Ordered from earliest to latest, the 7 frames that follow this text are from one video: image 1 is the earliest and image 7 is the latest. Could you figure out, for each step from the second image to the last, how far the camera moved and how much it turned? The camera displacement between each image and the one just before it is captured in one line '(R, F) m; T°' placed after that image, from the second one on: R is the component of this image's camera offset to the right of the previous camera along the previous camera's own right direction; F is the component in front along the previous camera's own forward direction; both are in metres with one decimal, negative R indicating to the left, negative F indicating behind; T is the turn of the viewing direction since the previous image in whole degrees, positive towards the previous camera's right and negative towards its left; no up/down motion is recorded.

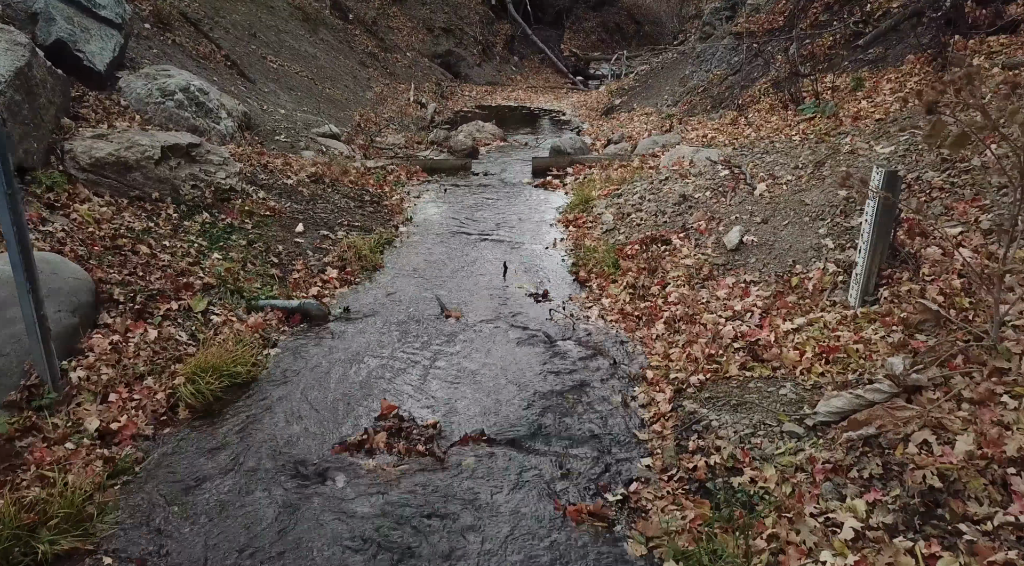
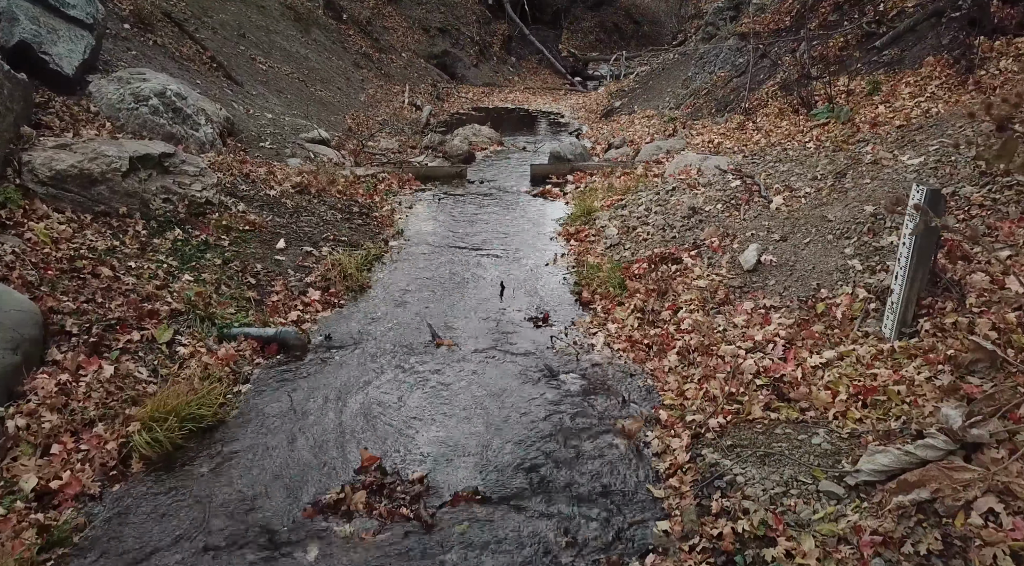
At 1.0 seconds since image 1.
(0.0, +0.8) m; 0°
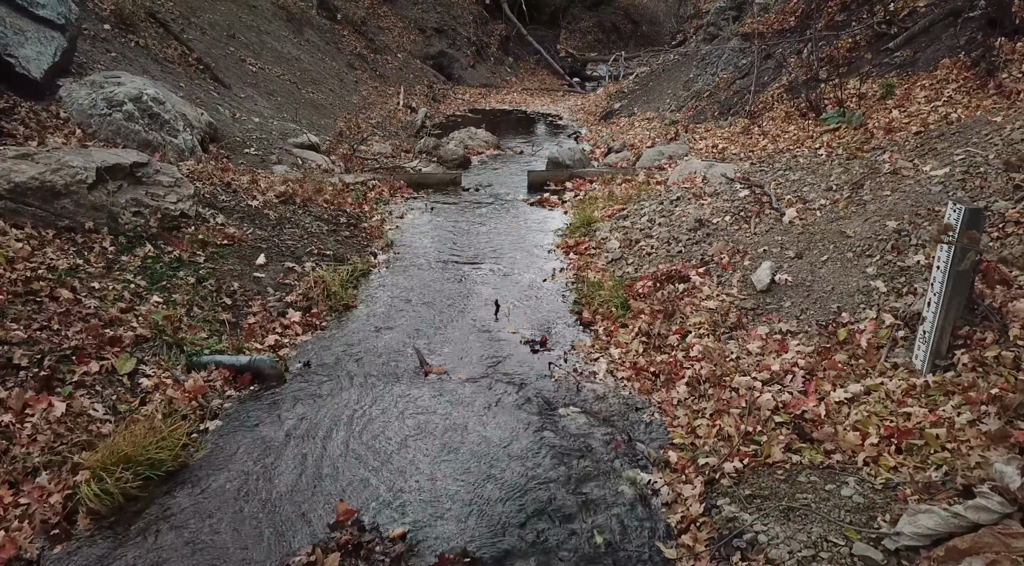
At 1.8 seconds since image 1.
(0.0, +0.7) m; 0°
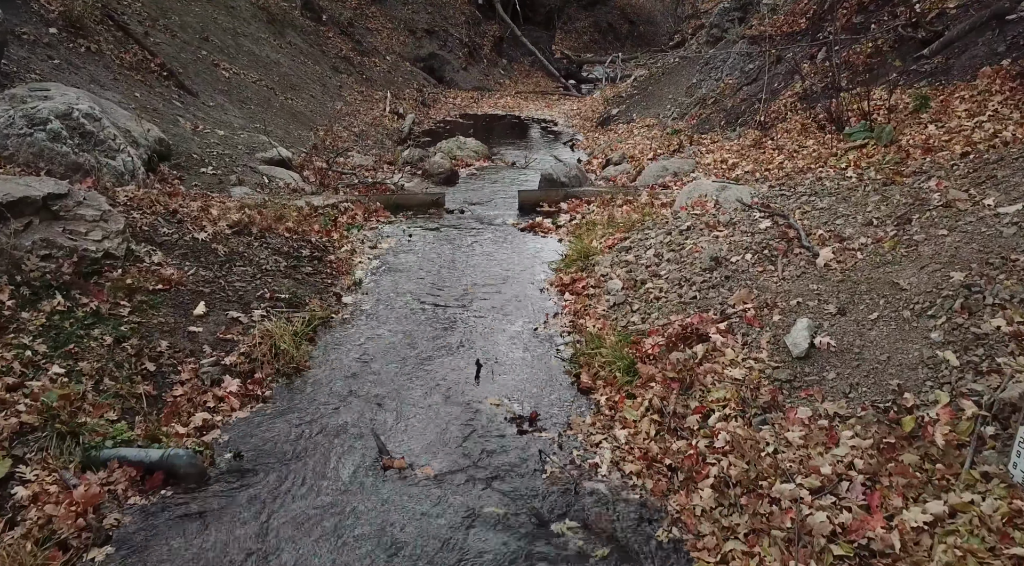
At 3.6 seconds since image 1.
(+0.1, +1.6) m; 0°
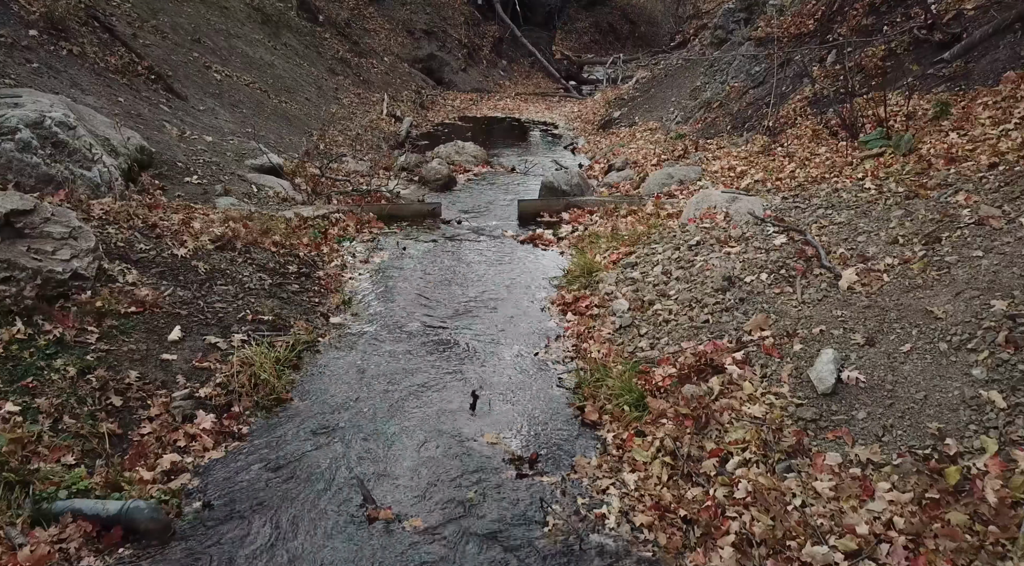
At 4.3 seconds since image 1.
(0.0, +0.6) m; 0°
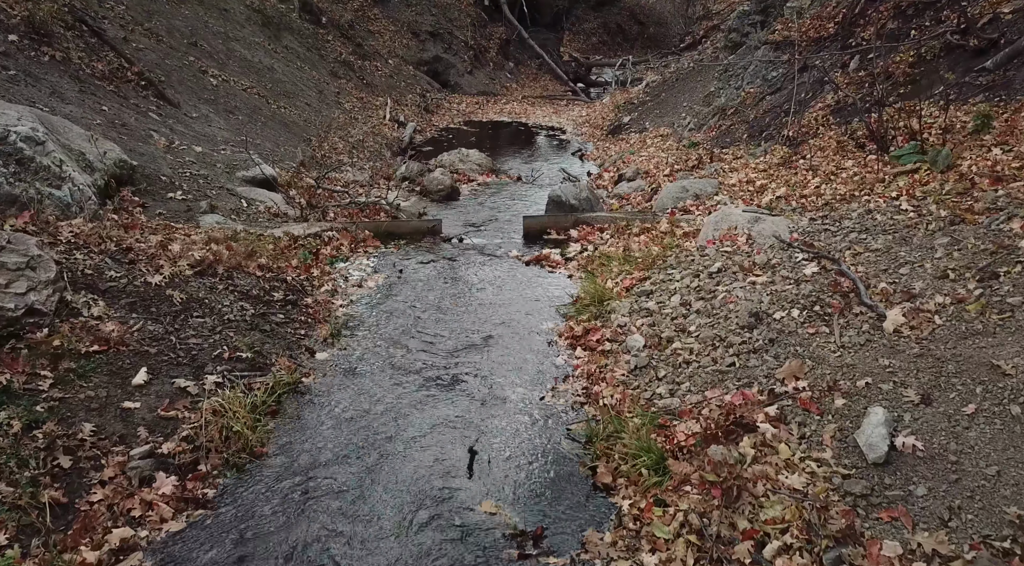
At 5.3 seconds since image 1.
(0.0, +0.9) m; -1°
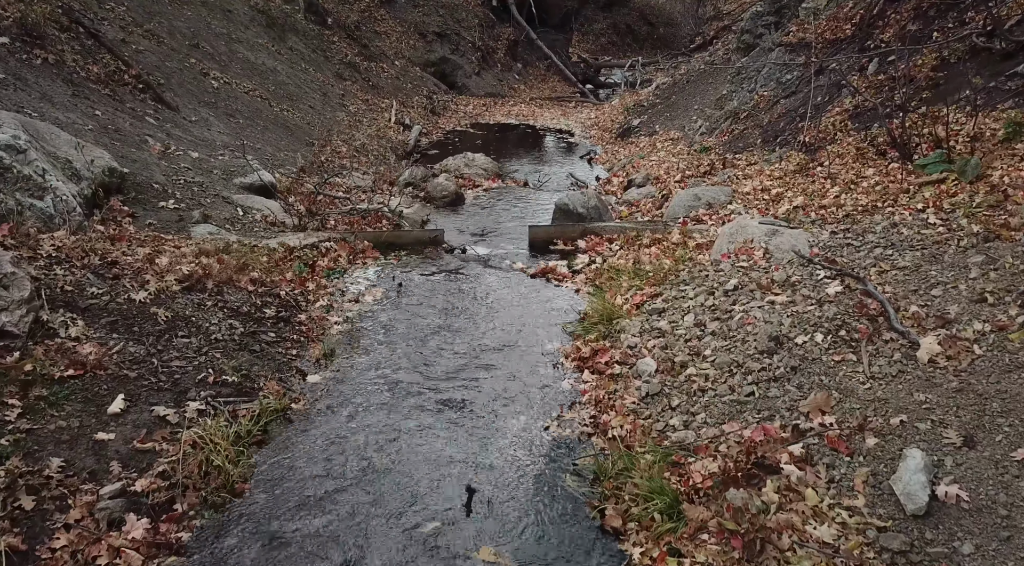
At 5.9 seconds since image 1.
(+0.1, +0.5) m; -1°
